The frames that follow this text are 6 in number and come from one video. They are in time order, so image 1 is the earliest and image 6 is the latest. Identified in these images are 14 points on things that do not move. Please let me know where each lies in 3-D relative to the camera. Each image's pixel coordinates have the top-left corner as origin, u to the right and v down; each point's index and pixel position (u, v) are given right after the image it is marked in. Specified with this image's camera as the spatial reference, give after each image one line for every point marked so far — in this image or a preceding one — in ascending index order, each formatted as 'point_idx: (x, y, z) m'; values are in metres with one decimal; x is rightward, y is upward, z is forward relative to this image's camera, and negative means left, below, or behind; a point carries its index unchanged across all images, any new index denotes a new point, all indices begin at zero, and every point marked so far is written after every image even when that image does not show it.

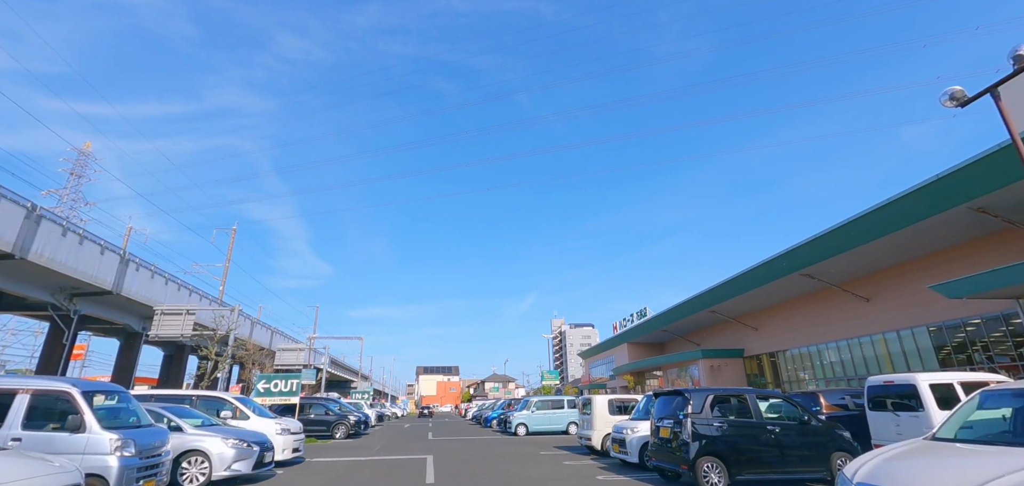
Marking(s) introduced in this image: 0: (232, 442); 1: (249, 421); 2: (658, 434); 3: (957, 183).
0: (-4.1, -2.9, +7.2) m
1: (-5.1, -3.5, +9.5) m
2: (+2.0, -2.6, +6.7) m
3: (+12.3, +1.6, +13.3) m
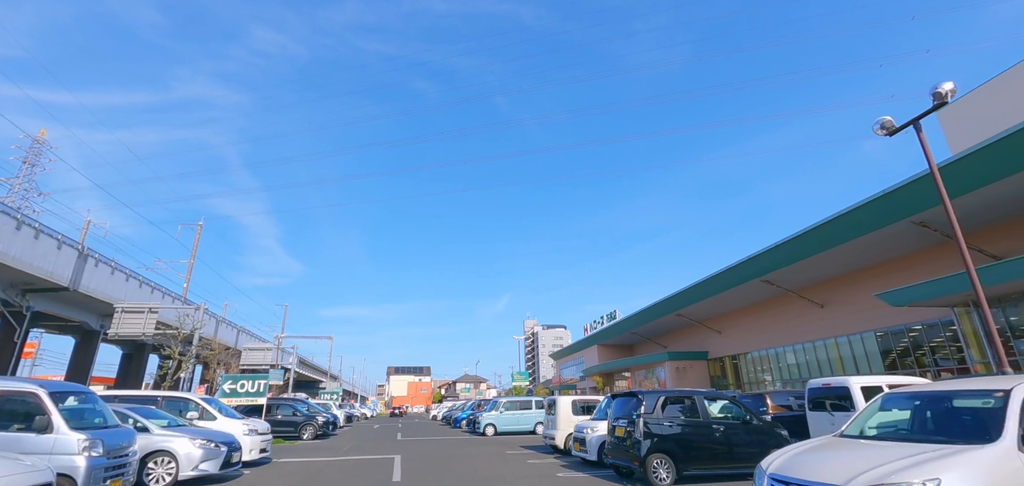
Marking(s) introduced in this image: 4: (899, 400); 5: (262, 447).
0: (-4.6, -3.0, +7.3) m
1: (-5.8, -3.5, +9.6) m
2: (+1.5, -2.7, +7.1) m
3: (+11.5, +1.3, +14.2) m
4: (+3.1, -1.3, +4.0) m
5: (-4.9, -4.0, +9.7) m
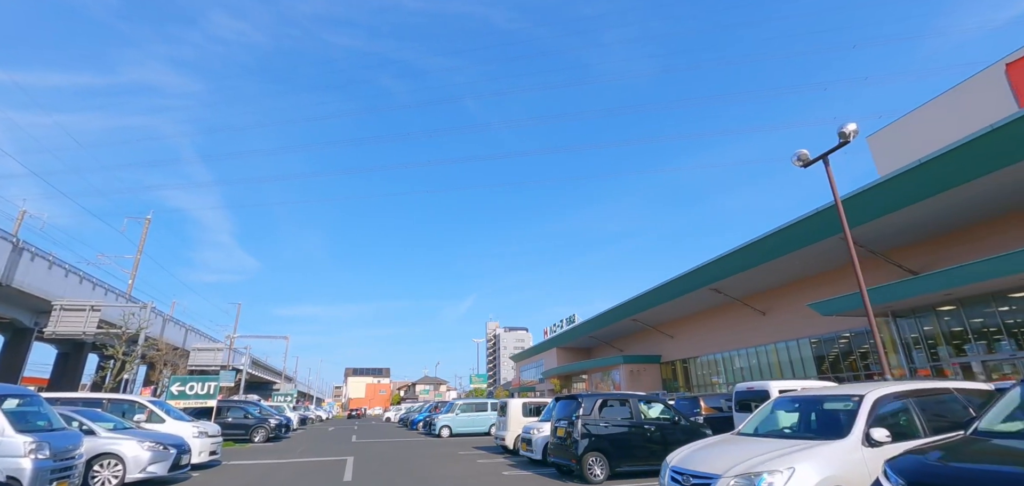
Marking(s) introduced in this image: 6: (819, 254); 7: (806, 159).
0: (-5.4, -3.0, +7.3) m
1: (-6.7, -3.5, +9.5) m
2: (+0.7, -2.9, +7.6) m
3: (+10.2, +0.8, +15.4) m
4: (+2.5, -1.5, +4.6) m
5: (-5.9, -4.1, +9.7) m
6: (+11.4, -0.5, +18.2) m
7: (+4.4, +1.2, +7.4) m
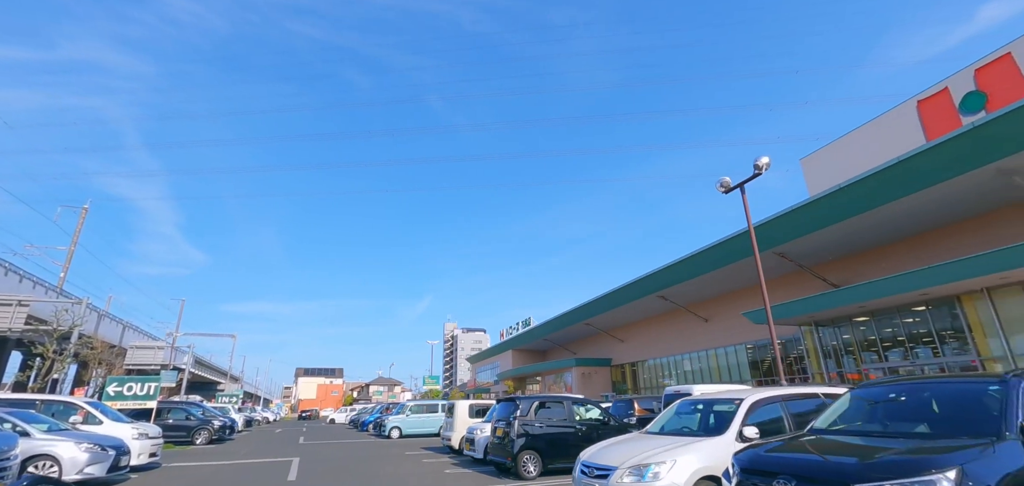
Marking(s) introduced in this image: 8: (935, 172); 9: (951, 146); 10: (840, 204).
0: (-6.3, -3.0, +7.3) m
1: (-7.8, -3.5, +9.4) m
2: (-0.3, -3.1, +8.0) m
3: (+8.7, +0.3, +16.6) m
4: (+1.8, -1.7, +5.3) m
5: (-7.1, -4.1, +9.6) m
6: (+9.6, -1.0, +19.5) m
7: (+3.6, +0.9, +8.2) m
8: (+10.2, +1.7, +11.8) m
9: (+10.0, +2.2, +11.2) m
10: (+9.3, +1.0, +14.0) m
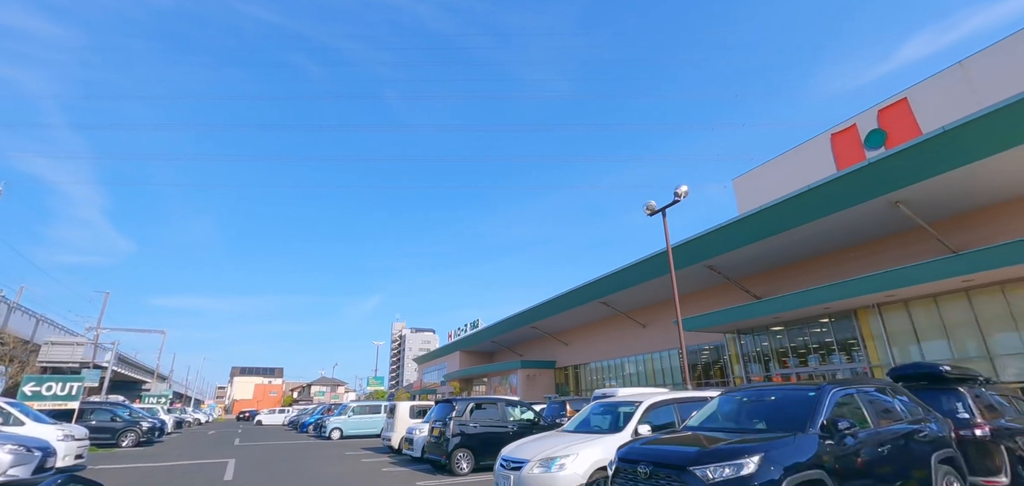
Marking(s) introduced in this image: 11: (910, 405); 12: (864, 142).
0: (-7.3, -3.0, +7.1) m
1: (-9.0, -3.4, +9.1) m
2: (-1.4, -3.3, +8.5) m
3: (+6.8, -0.1, +17.9) m
4: (+1.0, -2.0, +5.9) m
5: (-8.3, -4.0, +9.4) m
6: (+7.4, -1.5, +20.8) m
7: (+2.6, +0.6, +9.0) m
8: (+8.8, +1.1, +13.3) m
9: (+8.8, +1.7, +12.6) m
10: (+7.7, +0.5, +15.3) m
11: (+3.0, -1.2, +3.7) m
12: (+11.7, +3.3, +16.3) m
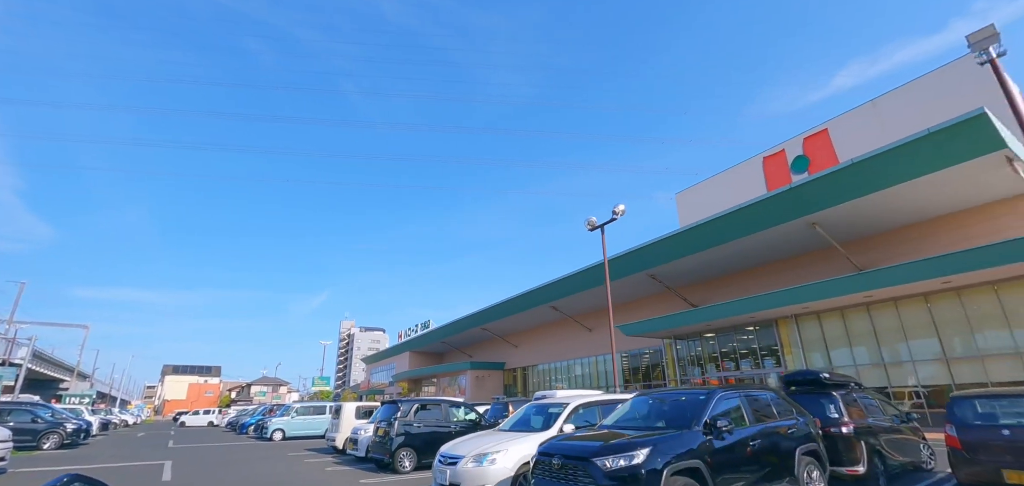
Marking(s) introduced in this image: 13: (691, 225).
0: (-8.2, -2.9, +6.9) m
1: (-10.1, -3.3, +8.6) m
2: (-2.4, -3.4, +8.7) m
3: (+5.0, -0.5, +18.9) m
4: (+0.3, -2.2, +6.4) m
5: (-9.4, -3.9, +9.0) m
6: (+5.3, -1.9, +21.9) m
7: (+1.6, +0.4, +9.6) m
8: (+7.4, +0.7, +14.5) m
9: (+7.5, +1.2, +13.8) m
10: (+6.2, +0.1, +16.4) m
11: (+2.5, -1.5, +4.5) m
12: (+10.1, +2.8, +17.7) m
13: (+6.0, +0.6, +16.4) m
